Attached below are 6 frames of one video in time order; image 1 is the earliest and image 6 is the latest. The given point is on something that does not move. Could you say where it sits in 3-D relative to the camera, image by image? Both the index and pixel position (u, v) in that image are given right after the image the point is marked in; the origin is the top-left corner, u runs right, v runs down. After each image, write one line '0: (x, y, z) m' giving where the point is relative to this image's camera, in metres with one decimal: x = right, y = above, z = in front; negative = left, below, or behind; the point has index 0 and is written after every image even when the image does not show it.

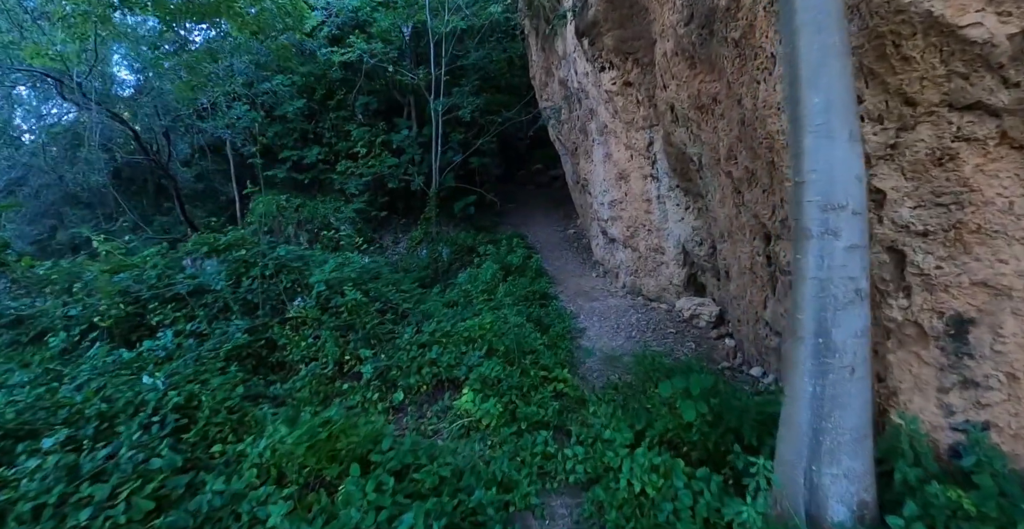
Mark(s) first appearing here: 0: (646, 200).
0: (+2.0, +1.0, +8.9) m
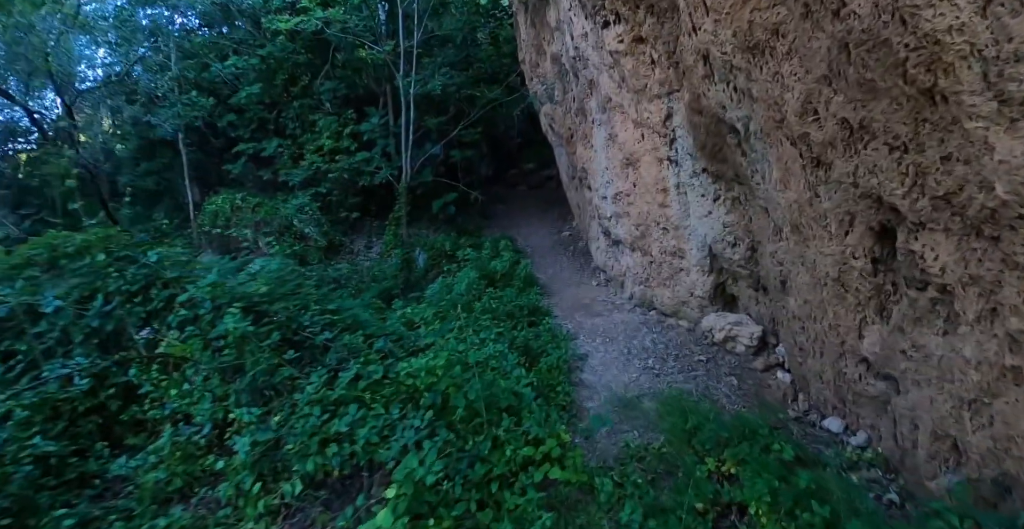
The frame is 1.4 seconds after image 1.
0: (+1.7, +0.9, +7.0) m
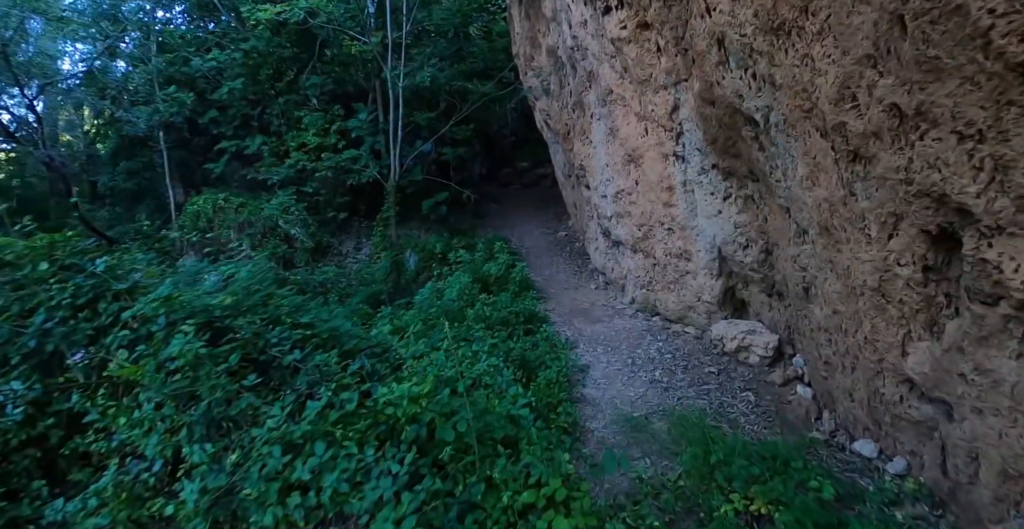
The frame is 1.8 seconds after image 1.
0: (+1.7, +0.9, +6.6) m
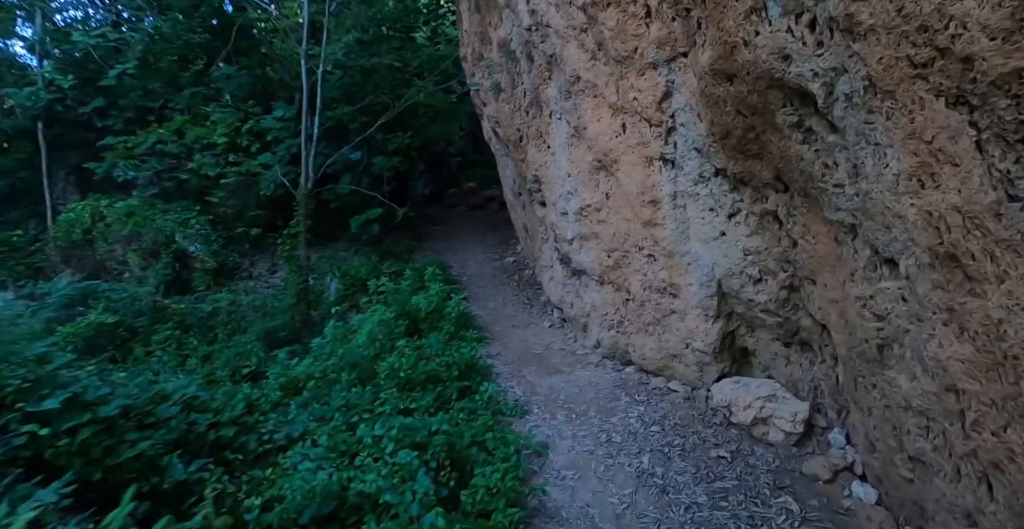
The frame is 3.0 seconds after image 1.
0: (+1.1, +0.5, +5.0) m
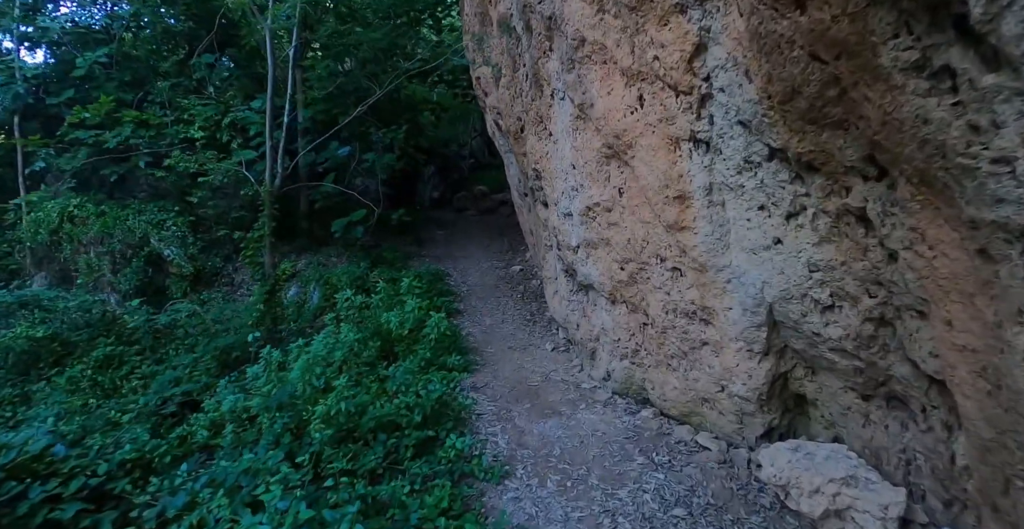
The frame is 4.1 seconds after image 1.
0: (+1.0, +0.4, +3.8) m
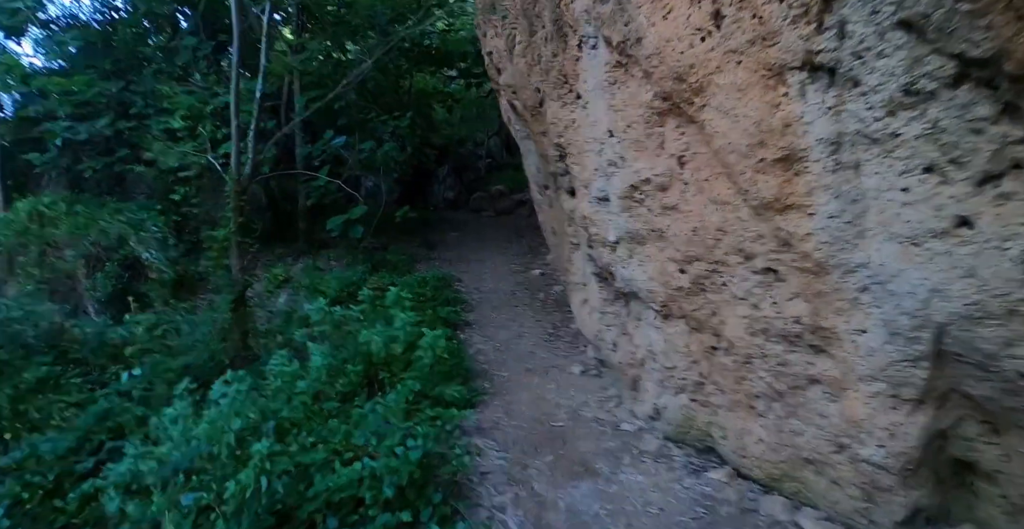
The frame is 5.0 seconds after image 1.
0: (+1.1, +0.4, +2.6) m
